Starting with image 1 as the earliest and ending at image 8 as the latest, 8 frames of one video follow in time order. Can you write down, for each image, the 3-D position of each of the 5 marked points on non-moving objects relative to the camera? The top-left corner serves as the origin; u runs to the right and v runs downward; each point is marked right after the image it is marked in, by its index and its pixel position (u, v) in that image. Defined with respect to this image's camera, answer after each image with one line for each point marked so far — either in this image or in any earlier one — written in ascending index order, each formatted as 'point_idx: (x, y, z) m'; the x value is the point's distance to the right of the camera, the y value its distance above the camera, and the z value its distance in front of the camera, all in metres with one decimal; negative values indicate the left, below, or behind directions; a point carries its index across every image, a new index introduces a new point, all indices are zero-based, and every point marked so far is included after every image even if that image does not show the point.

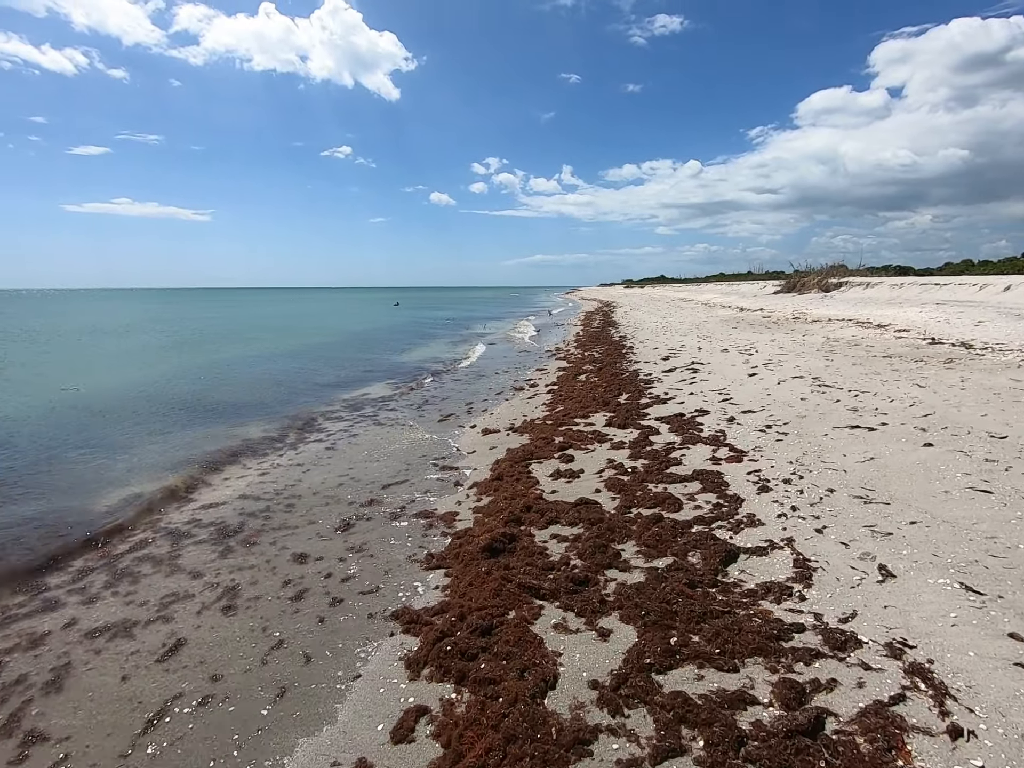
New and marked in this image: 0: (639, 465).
0: (+2.7, -1.8, +11.6) m
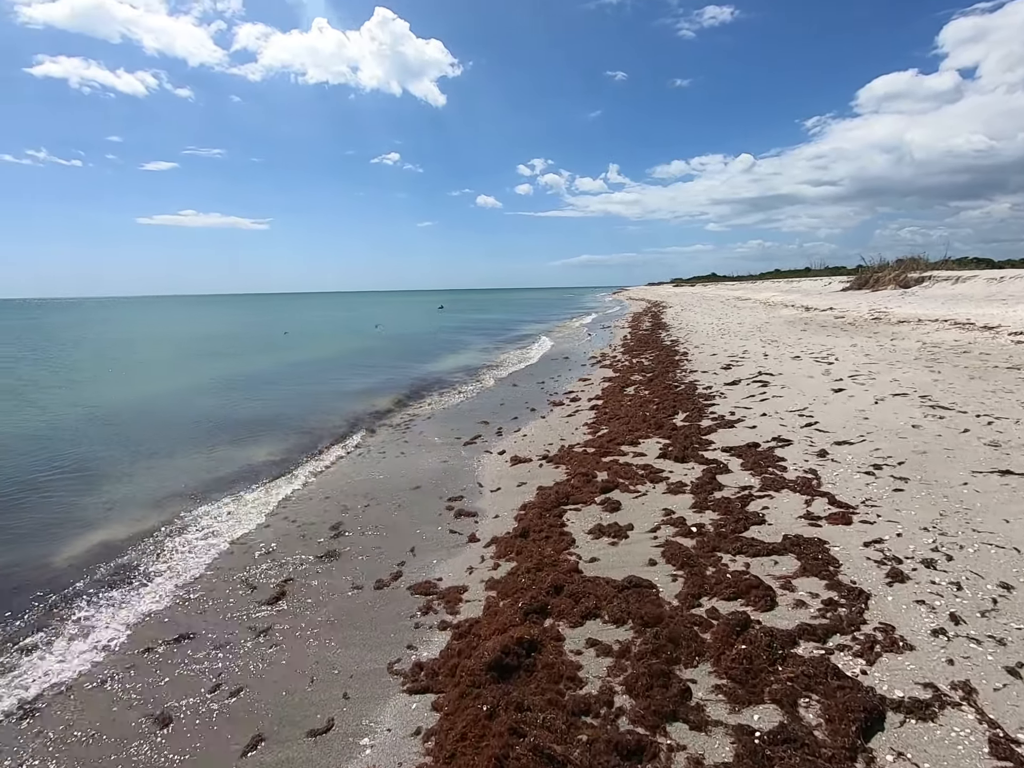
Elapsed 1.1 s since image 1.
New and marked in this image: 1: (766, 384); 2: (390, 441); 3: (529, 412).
0: (+3.2, -2.3, +8.8) m
1: (+8.5, 0.0, +18.0) m
2: (-3.7, -1.9, +16.4) m
3: (+0.6, -1.1, +19.9) m
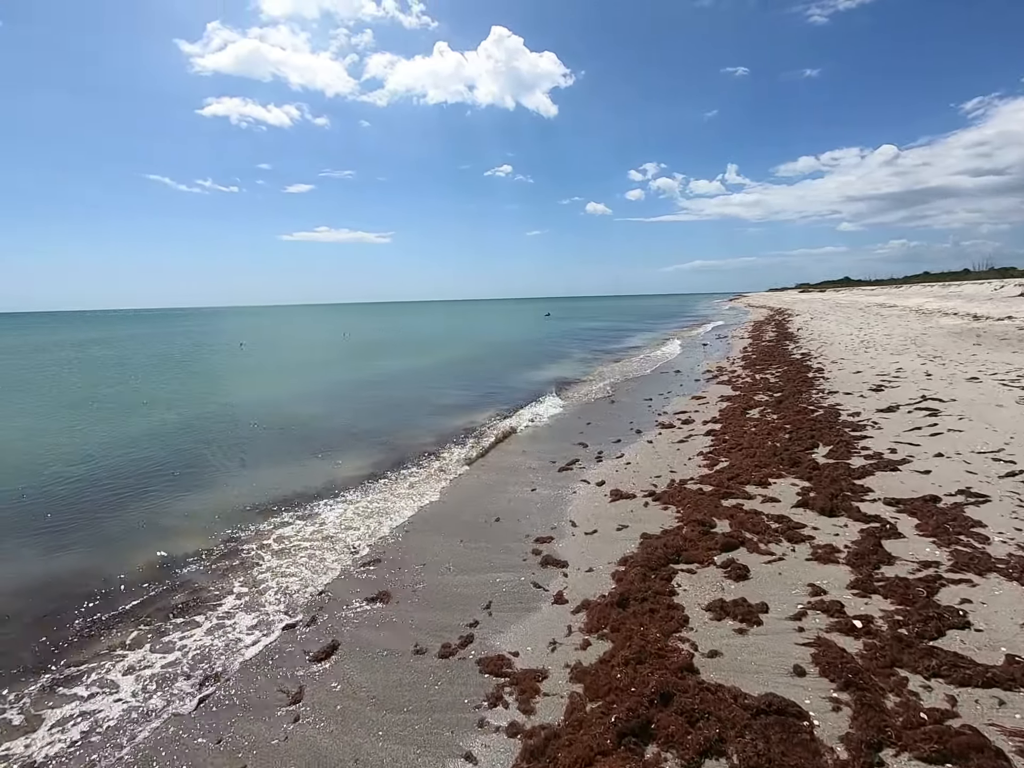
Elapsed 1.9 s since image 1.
0: (+4.4, -2.8, +6.5) m
1: (+11.4, -0.8, +14.5) m
2: (-0.9, -2.3, +15.3) m
3: (+4.0, -1.7, +17.8) m
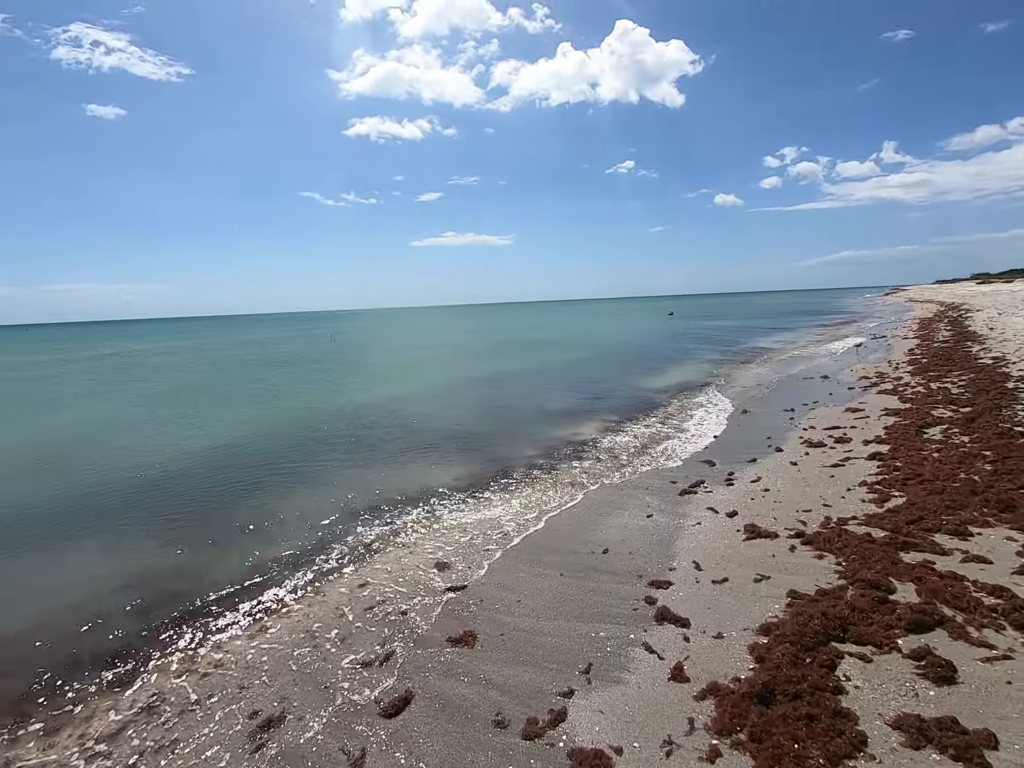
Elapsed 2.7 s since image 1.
0: (+5.2, -3.0, +4.0) m
1: (+13.8, -1.2, +10.3) m
2: (+1.9, -2.5, +13.8) m
3: (+7.3, -2.0, +15.2) m
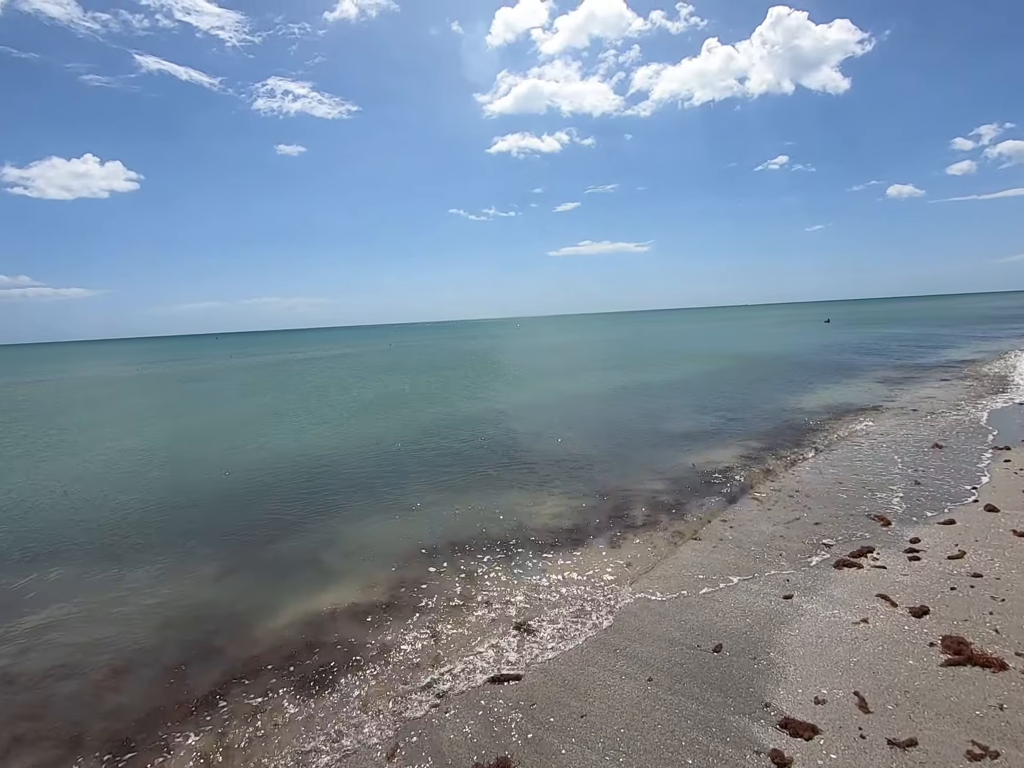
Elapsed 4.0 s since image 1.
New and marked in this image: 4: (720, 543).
0: (+4.7, -3.4, +0.6) m
1: (+14.6, -1.9, +4.6) m
2: (+3.8, -3.0, +10.8) m
3: (+9.4, -2.6, +10.9) m
4: (+4.0, -3.0, +10.4) m
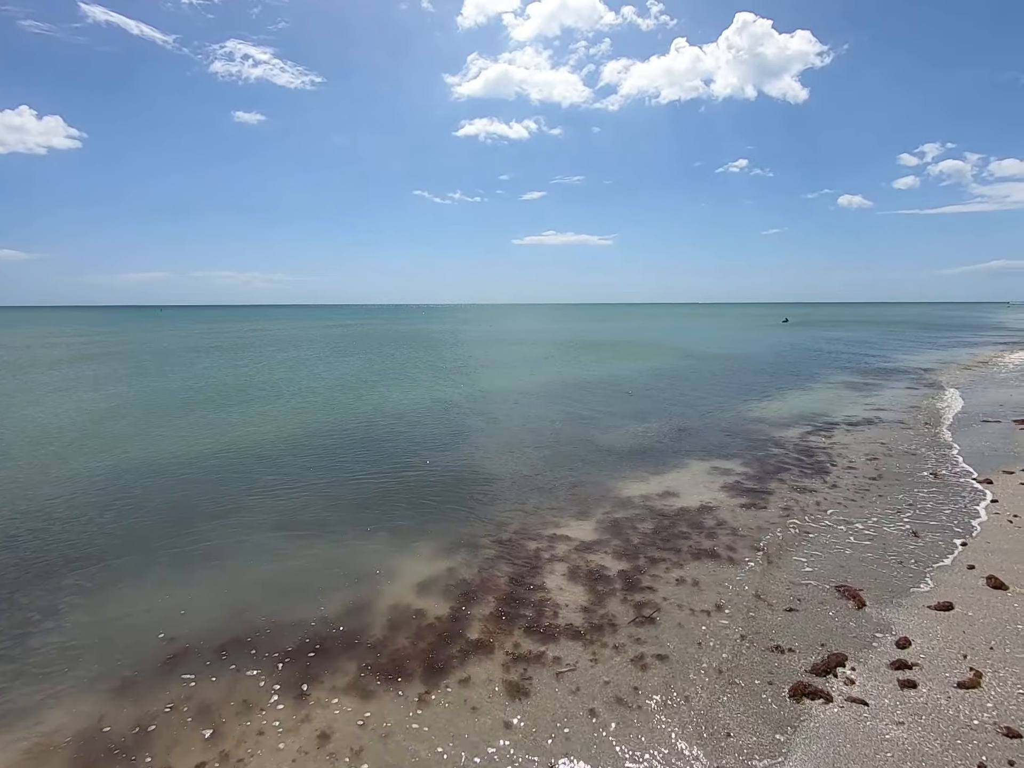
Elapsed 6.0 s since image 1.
0: (+2.9, -3.9, -2.8) m
1: (+12.4, -2.6, +1.9) m
2: (+1.2, -3.2, +7.3) m
3: (+6.8, -3.0, +7.8) m
4: (+1.5, -3.3, +6.9) m
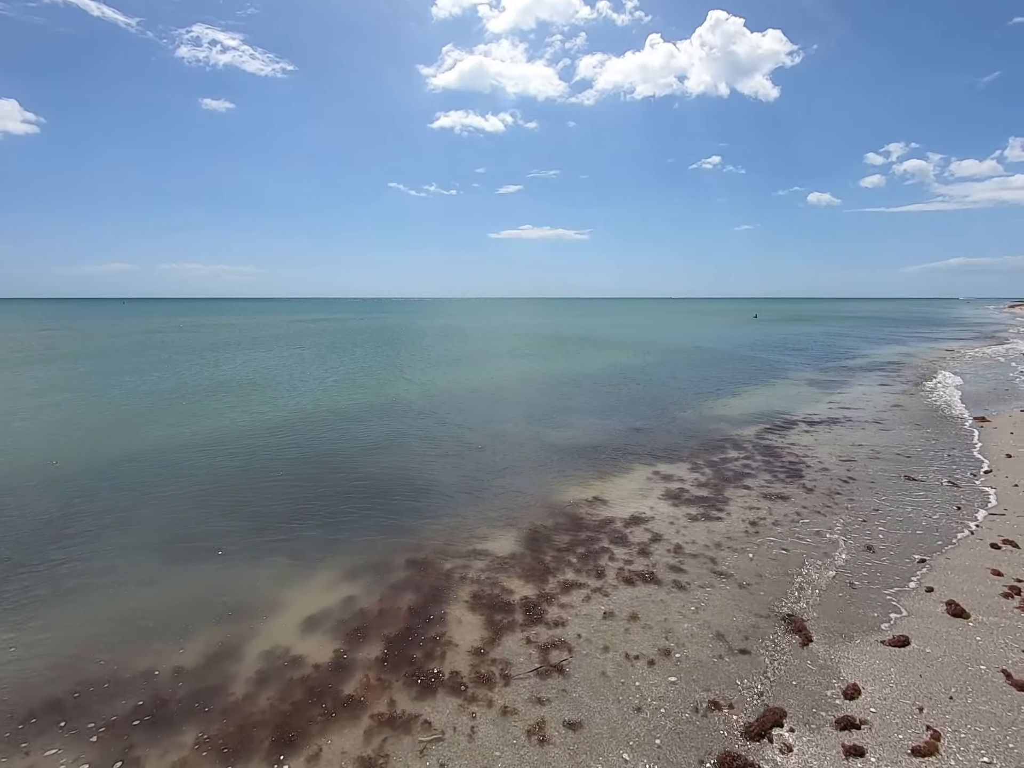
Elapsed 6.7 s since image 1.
0: (+2.0, -4.1, -3.9) m
1: (+11.4, -2.7, +1.2) m
2: (-0.1, -3.3, +6.1) m
3: (+5.5, -3.1, +6.9) m
4: (+0.2, -3.3, +5.8) m
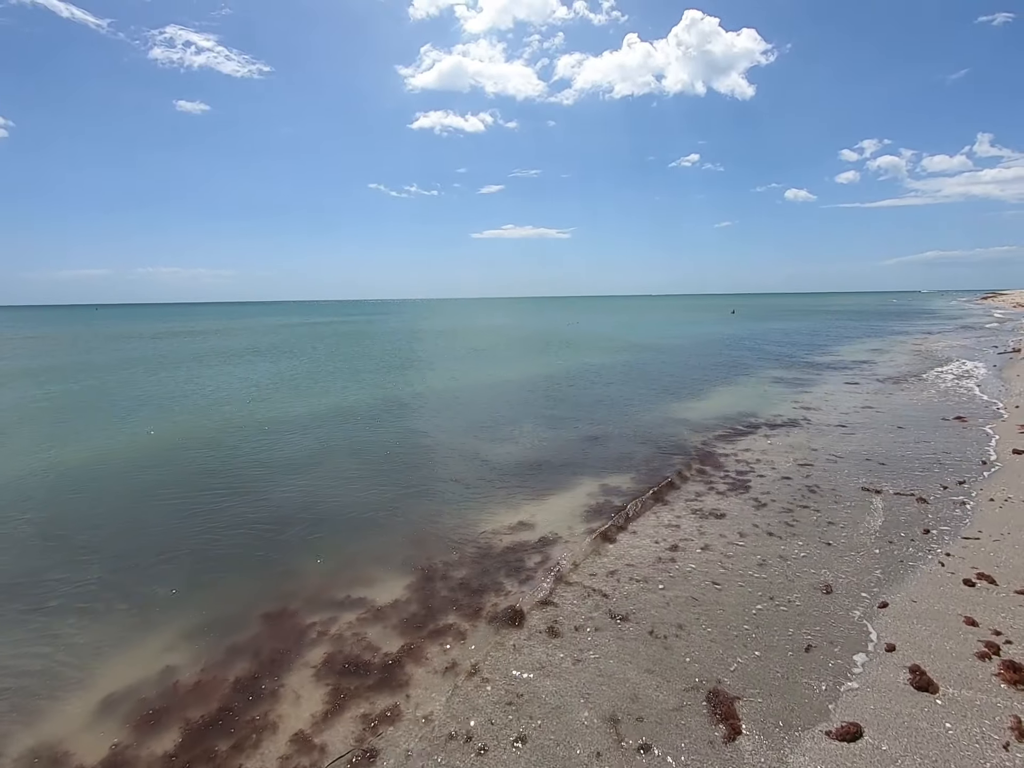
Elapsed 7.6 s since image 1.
0: (+0.8, -4.3, -5.5) m
1: (+10.0, -2.8, -0.1) m
2: (-1.6, -3.5, +4.5) m
3: (+3.9, -3.2, +5.5) m
4: (-1.3, -3.6, +4.2) m
